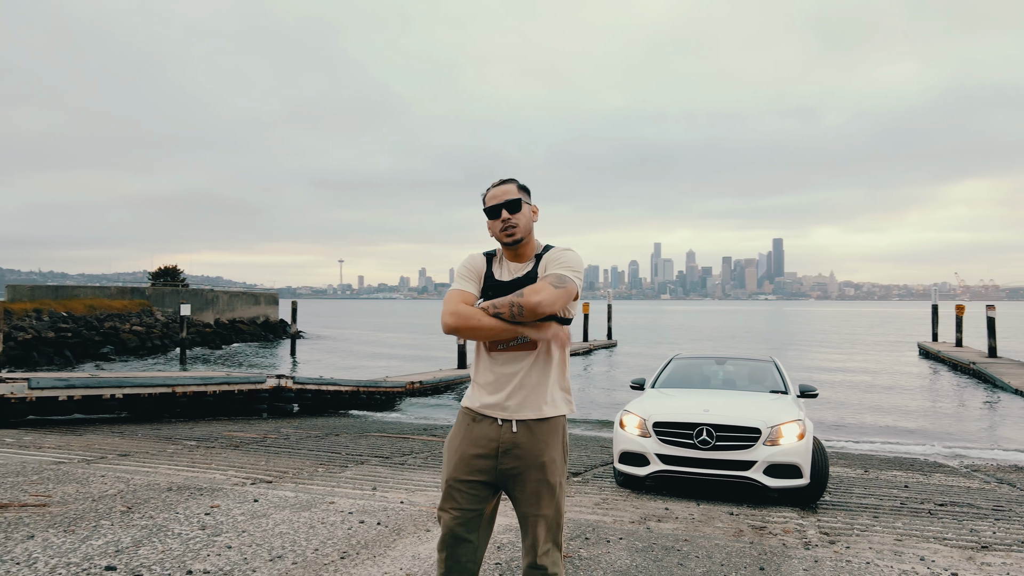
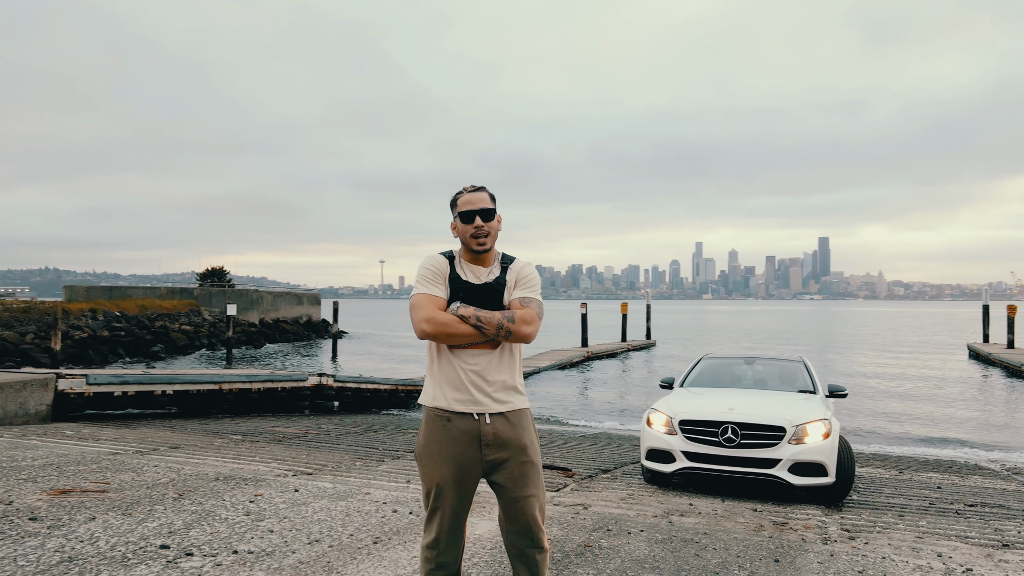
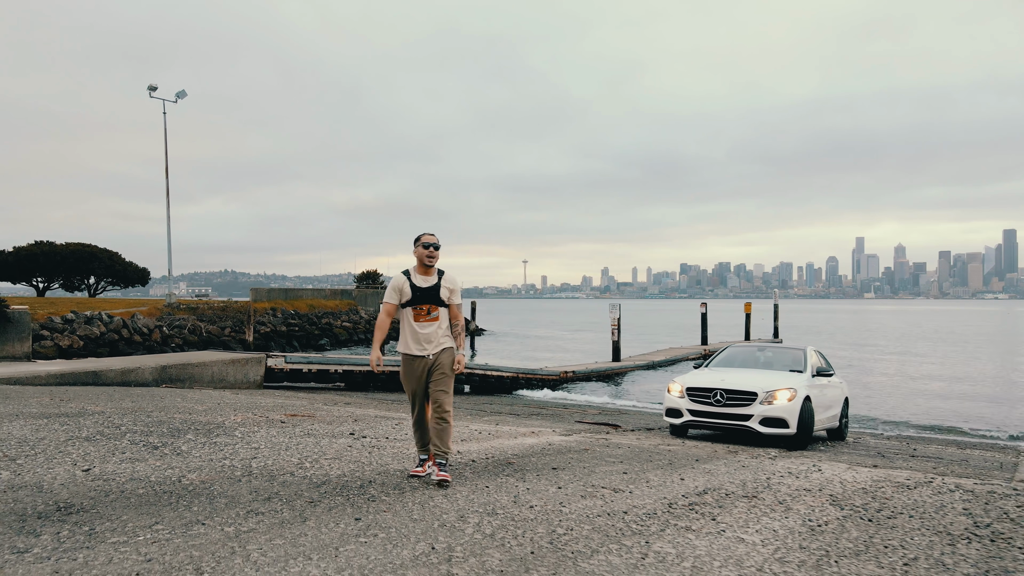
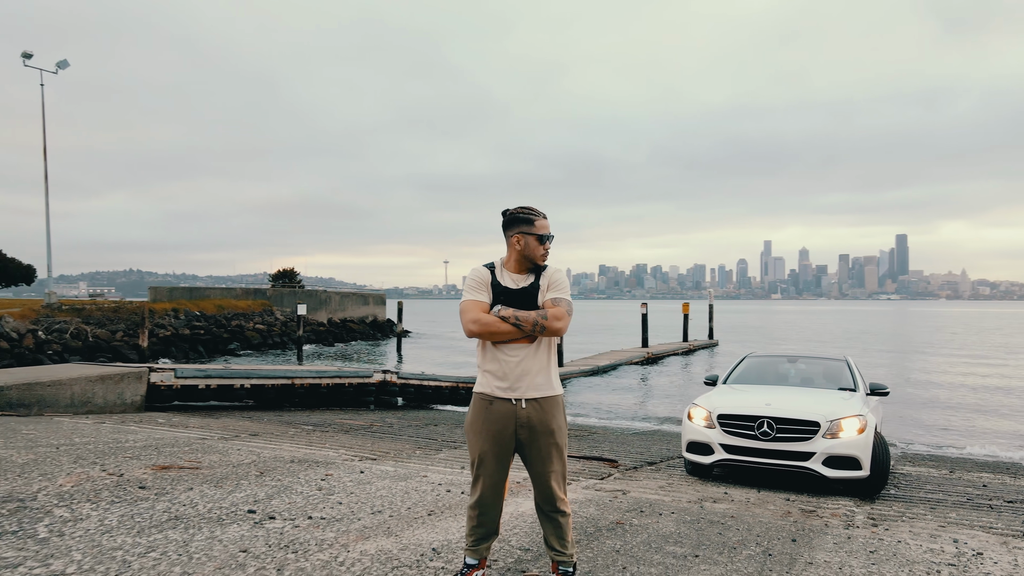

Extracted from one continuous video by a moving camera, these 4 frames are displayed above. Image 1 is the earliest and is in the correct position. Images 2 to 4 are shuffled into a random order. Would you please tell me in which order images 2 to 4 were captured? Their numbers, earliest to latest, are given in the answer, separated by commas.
2, 4, 3
